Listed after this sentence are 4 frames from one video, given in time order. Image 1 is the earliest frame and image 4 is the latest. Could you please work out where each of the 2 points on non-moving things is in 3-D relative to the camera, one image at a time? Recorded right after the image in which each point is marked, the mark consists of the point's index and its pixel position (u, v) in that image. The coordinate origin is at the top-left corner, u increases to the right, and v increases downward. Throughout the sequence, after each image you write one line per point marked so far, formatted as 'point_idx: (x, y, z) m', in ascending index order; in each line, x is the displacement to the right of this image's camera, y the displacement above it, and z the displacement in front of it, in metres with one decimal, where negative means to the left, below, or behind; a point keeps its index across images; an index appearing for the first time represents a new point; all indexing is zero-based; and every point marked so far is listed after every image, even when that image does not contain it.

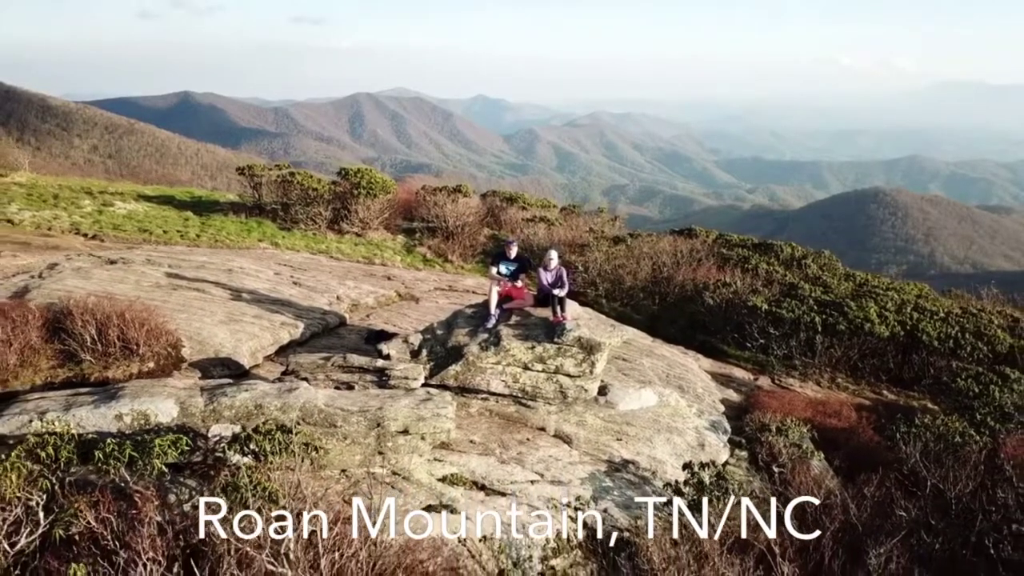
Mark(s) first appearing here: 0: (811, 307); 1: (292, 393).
0: (+5.5, -0.3, +14.9) m
1: (-1.8, -0.9, +7.0) m
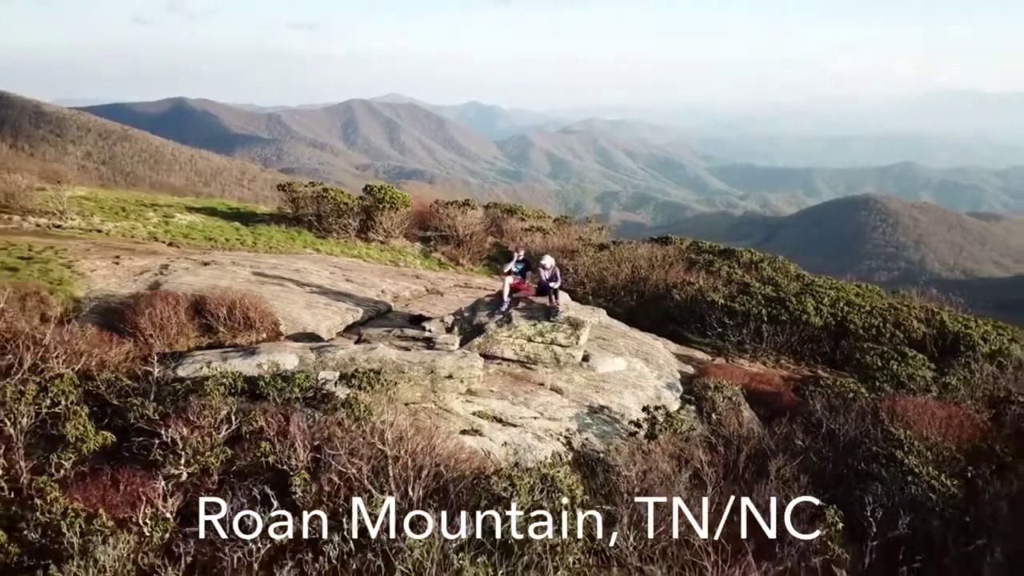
0: (+5.6, -0.3, +18.1) m
1: (-1.7, -0.8, +10.2) m
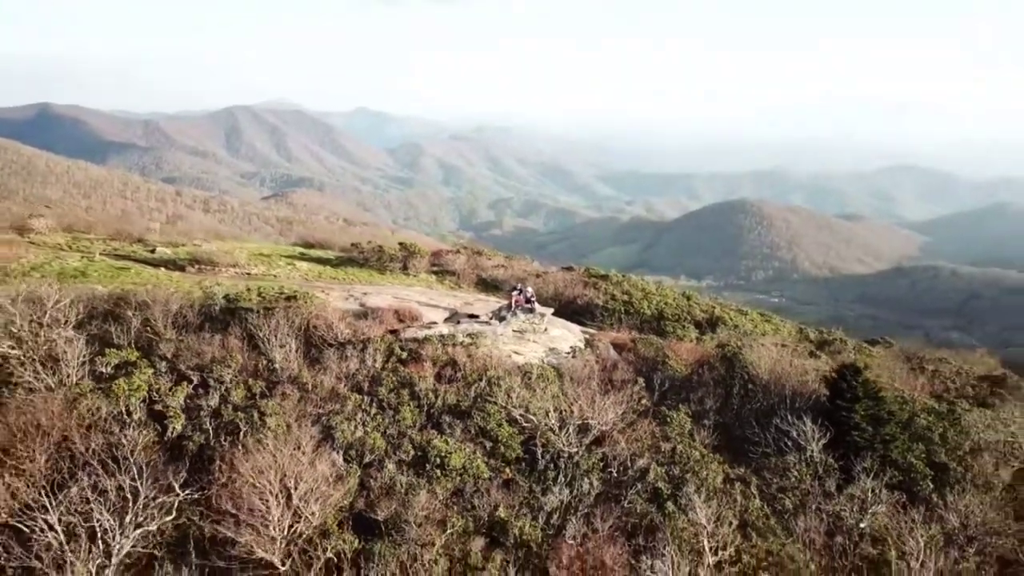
0: (+4.8, -0.7, +35.6) m
1: (-1.4, -1.3, +26.7) m
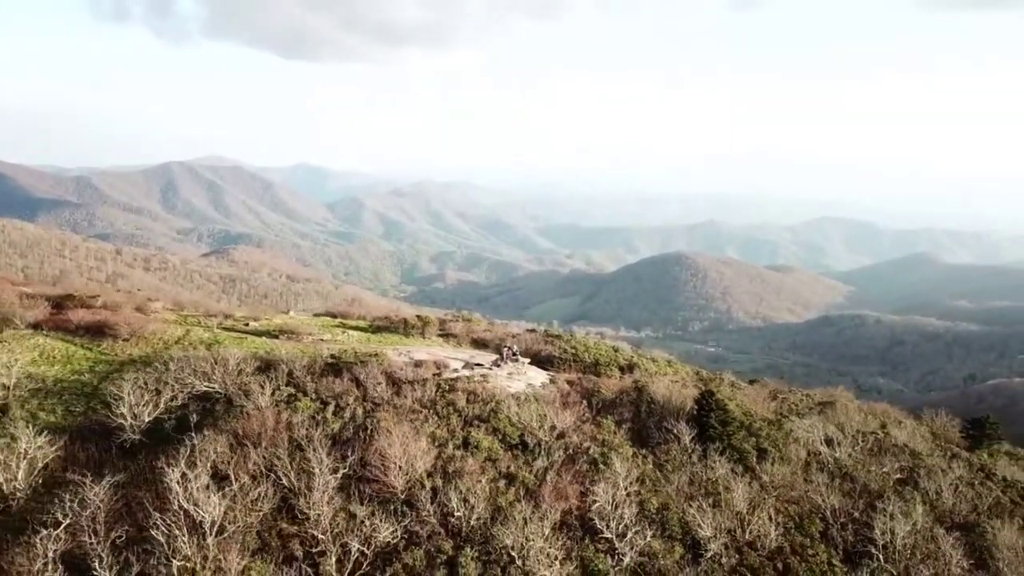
0: (+3.9, -4.5, +53.2) m
1: (-1.7, -4.6, +43.9) m
